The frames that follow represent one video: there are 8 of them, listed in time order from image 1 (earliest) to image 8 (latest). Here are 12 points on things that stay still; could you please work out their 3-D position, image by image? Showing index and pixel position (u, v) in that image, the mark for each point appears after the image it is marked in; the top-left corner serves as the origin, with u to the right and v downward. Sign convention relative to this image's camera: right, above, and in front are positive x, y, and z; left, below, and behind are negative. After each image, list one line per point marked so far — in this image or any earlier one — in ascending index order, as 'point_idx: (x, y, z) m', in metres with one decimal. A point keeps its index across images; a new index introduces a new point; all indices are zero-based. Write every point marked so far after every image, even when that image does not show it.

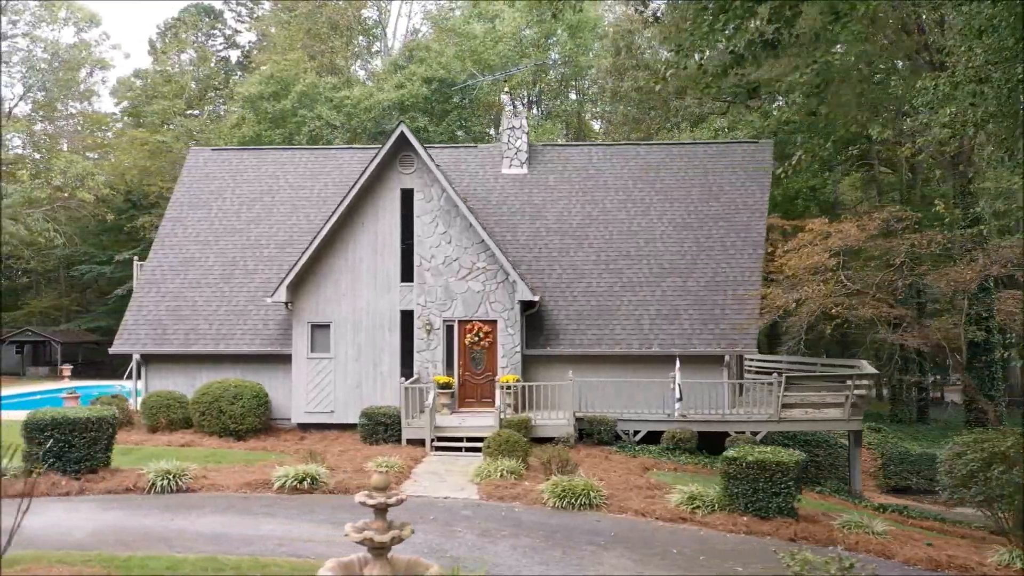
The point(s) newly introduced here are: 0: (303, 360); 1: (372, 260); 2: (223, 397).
0: (-5.0, -1.7, +19.5) m
1: (-3.3, +0.7, +19.4) m
2: (-6.6, -2.5, +18.8) m
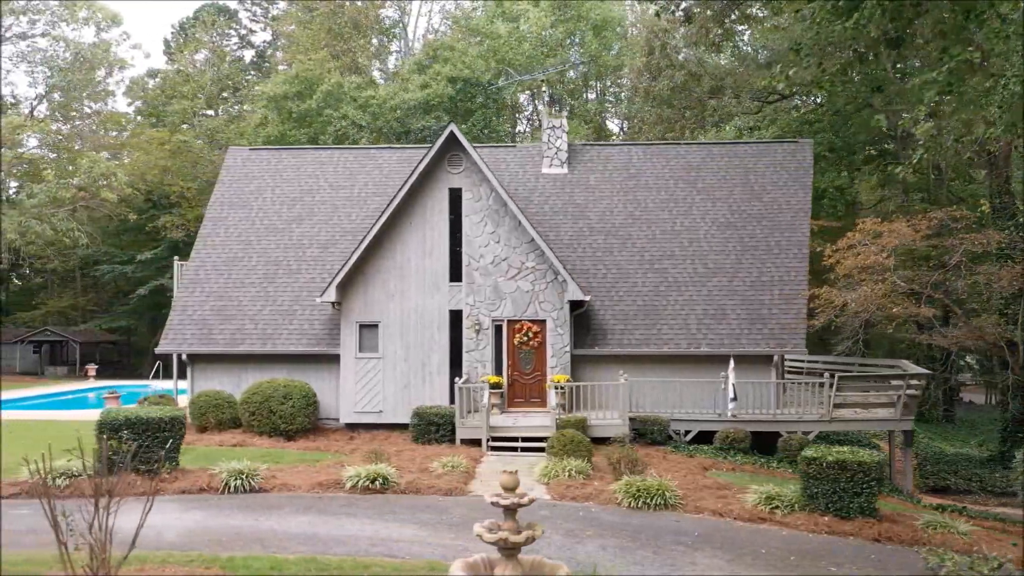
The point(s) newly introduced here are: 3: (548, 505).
0: (-3.8, -1.7, +19.4) m
1: (-2.2, +0.7, +19.4) m
2: (-5.5, -2.5, +18.8) m
3: (+0.6, -3.3, +12.5) m
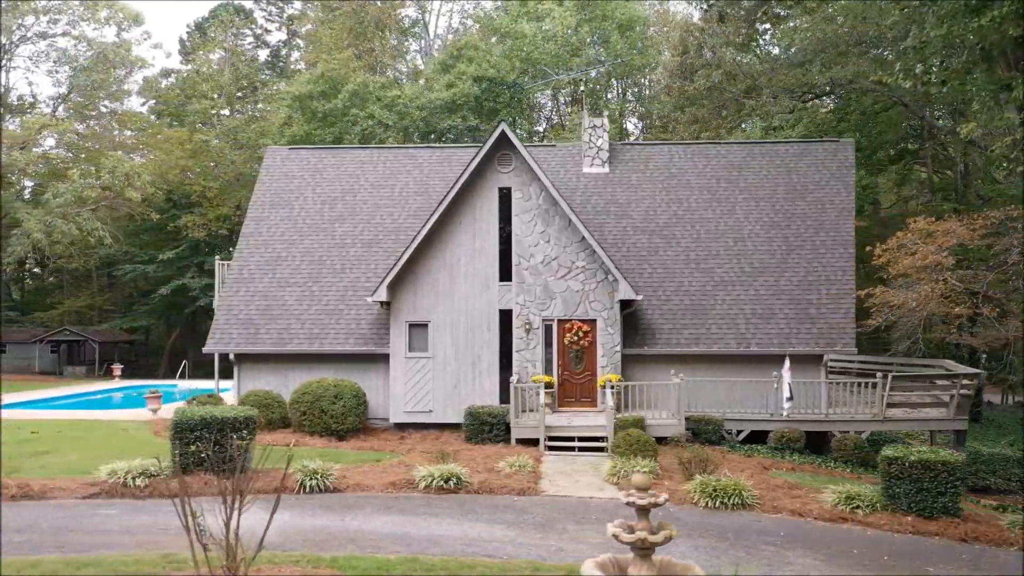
0: (-2.6, -1.7, +19.4) m
1: (-1.0, +0.7, +19.4) m
2: (-4.3, -2.5, +18.8) m
3: (+1.8, -3.3, +12.5) m
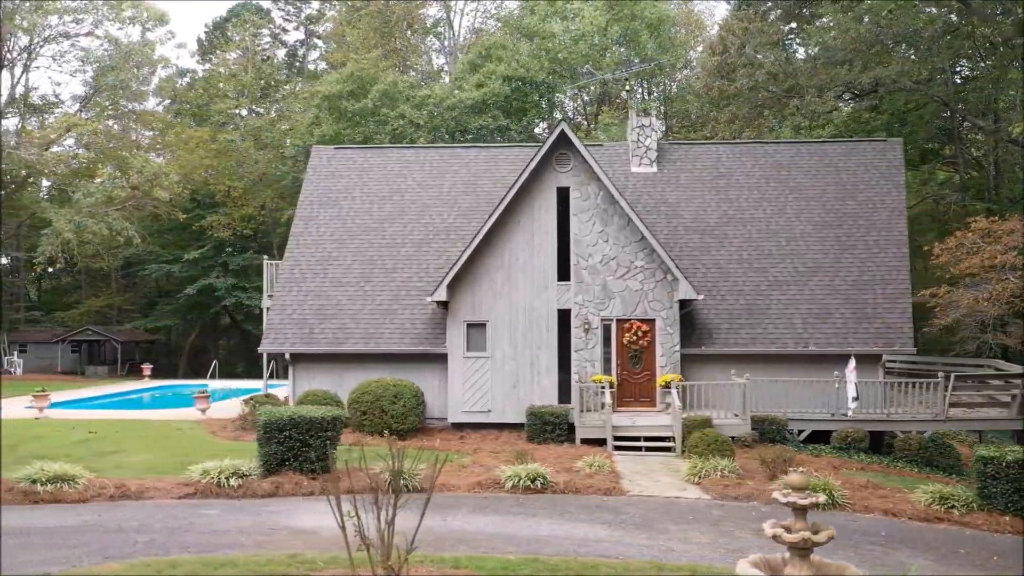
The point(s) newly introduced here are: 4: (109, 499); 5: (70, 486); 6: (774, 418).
0: (-1.2, -1.7, +19.4) m
1: (+0.4, +0.7, +19.4) m
2: (-2.9, -2.5, +18.8) m
3: (+3.1, -3.3, +12.4) m
4: (-5.5, -2.9, +11.2) m
5: (-6.0, -2.7, +11.2) m
6: (+5.8, -2.9, +18.0) m
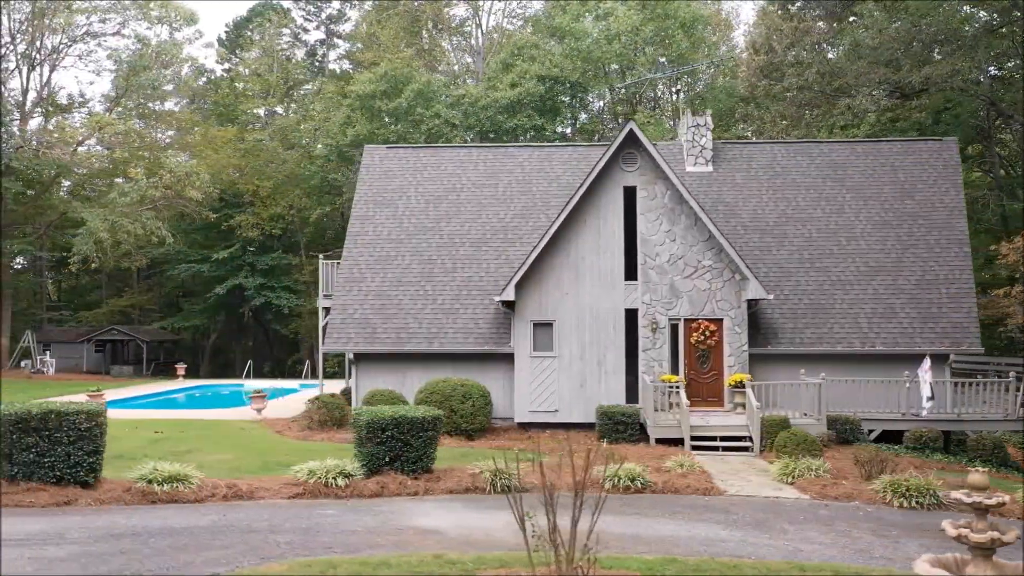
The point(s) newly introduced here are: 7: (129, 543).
0: (+0.3, -1.7, +19.4) m
1: (+2.0, +0.7, +19.3) m
2: (-1.3, -2.5, +18.7) m
3: (+4.7, -3.3, +12.4) m
4: (-3.9, -2.9, +11.2) m
5: (-4.4, -2.7, +11.1) m
6: (+7.4, -2.9, +18.0) m
7: (-3.9, -2.6, +8.4) m
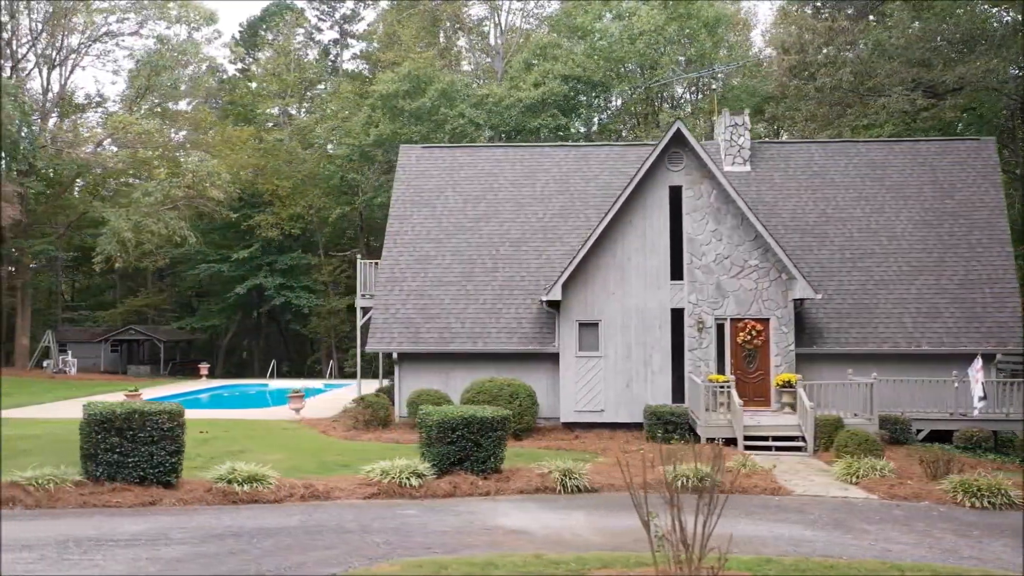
0: (+1.4, -1.7, +19.3) m
1: (+3.0, +0.7, +19.3) m
2: (-0.3, -2.5, +18.7) m
3: (+5.8, -3.3, +12.4) m
4: (-2.9, -2.9, +11.1) m
5: (-3.4, -2.7, +11.1) m
6: (+8.4, -2.8, +18.0) m
7: (-2.8, -2.6, +8.3) m
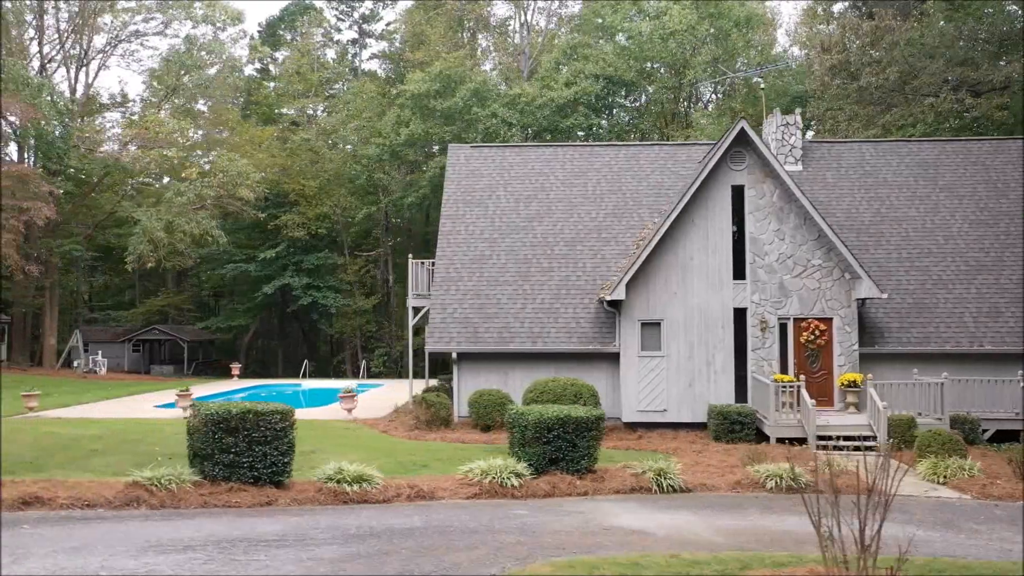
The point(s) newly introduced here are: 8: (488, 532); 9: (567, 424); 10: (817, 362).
0: (+2.9, -1.6, +19.3) m
1: (+4.5, +0.7, +19.3) m
2: (+1.2, -2.5, +18.7) m
3: (+7.3, -3.3, +12.3) m
4: (-1.4, -2.9, +11.1) m
5: (-1.9, -2.7, +11.1) m
6: (+9.9, -2.8, +17.9) m
7: (-1.3, -2.6, +8.3) m
8: (-0.3, -2.8, +9.4) m
9: (+0.8, -2.1, +12.6) m
10: (+7.1, -1.7, +19.2) m
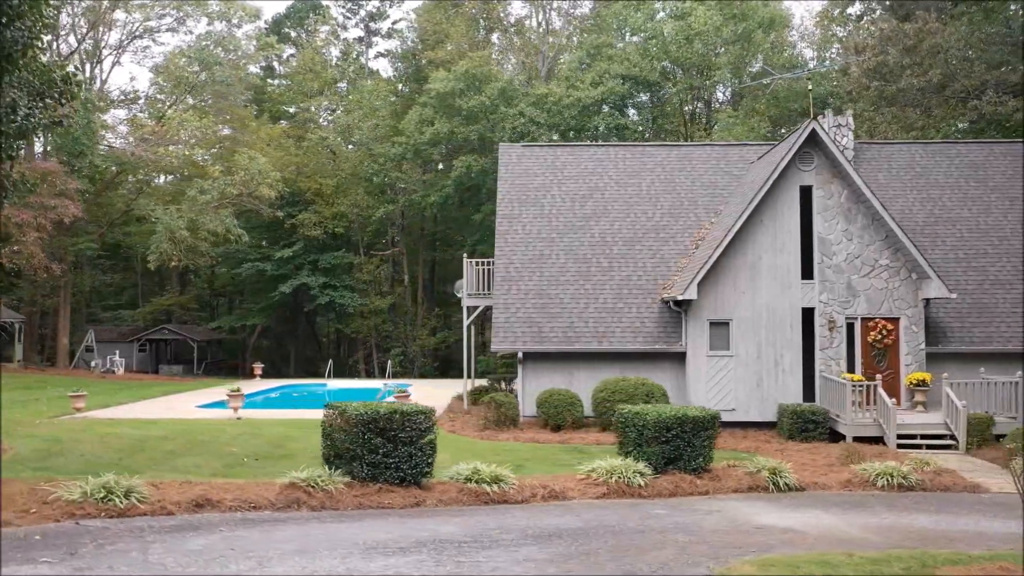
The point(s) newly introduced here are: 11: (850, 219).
0: (+4.5, -1.6, +19.4) m
1: (+6.2, +0.7, +19.4) m
2: (+2.9, -2.5, +18.7) m
3: (+9.1, -3.3, +12.5) m
4: (+0.5, -2.8, +11.1) m
5: (0.0, -2.7, +11.0) m
6: (+11.6, -2.8, +18.2) m
7: (+0.6, -2.6, +8.3) m
8: (+1.6, -2.8, +9.4) m
9: (+2.7, -2.1, +12.7) m
10: (+8.8, -1.7, +19.4) m
11: (+8.0, +1.6, +19.3) m
